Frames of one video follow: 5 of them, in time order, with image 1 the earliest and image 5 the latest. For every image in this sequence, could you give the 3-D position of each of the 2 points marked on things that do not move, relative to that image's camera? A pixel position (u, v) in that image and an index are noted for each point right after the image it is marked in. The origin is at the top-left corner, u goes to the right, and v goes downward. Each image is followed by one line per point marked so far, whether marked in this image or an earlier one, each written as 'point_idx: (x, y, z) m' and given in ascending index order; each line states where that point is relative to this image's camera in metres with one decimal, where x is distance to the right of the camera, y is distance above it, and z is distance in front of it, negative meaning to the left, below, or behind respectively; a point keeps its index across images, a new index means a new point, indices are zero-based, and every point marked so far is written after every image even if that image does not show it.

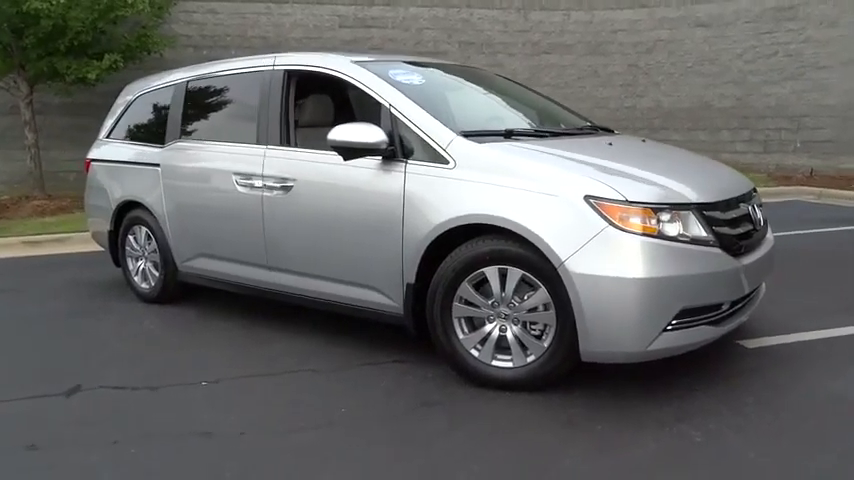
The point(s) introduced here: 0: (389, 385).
0: (-0.2, -1.0, +4.2) m
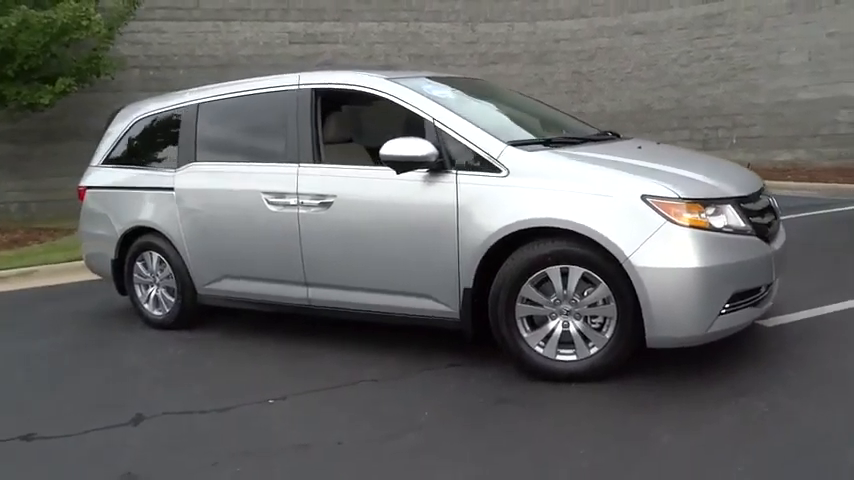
0: (+0.2, -1.0, +4.4) m
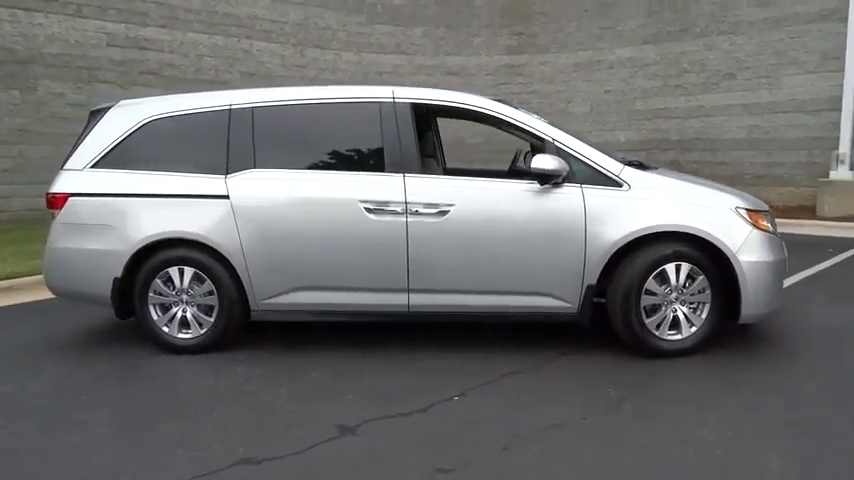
0: (+1.4, -1.0, +5.1) m
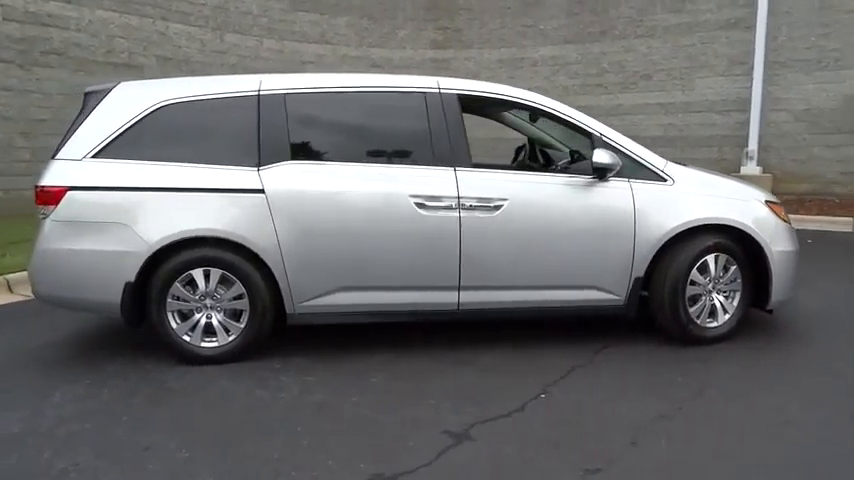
0: (+1.8, -1.0, +5.3) m
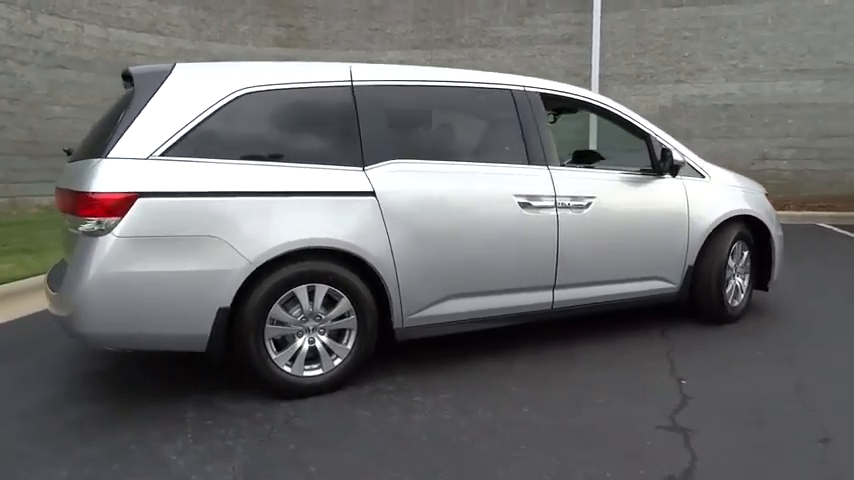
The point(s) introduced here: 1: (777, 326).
0: (+2.6, -0.9, +5.8) m
1: (+3.4, -0.8, +6.3) m
